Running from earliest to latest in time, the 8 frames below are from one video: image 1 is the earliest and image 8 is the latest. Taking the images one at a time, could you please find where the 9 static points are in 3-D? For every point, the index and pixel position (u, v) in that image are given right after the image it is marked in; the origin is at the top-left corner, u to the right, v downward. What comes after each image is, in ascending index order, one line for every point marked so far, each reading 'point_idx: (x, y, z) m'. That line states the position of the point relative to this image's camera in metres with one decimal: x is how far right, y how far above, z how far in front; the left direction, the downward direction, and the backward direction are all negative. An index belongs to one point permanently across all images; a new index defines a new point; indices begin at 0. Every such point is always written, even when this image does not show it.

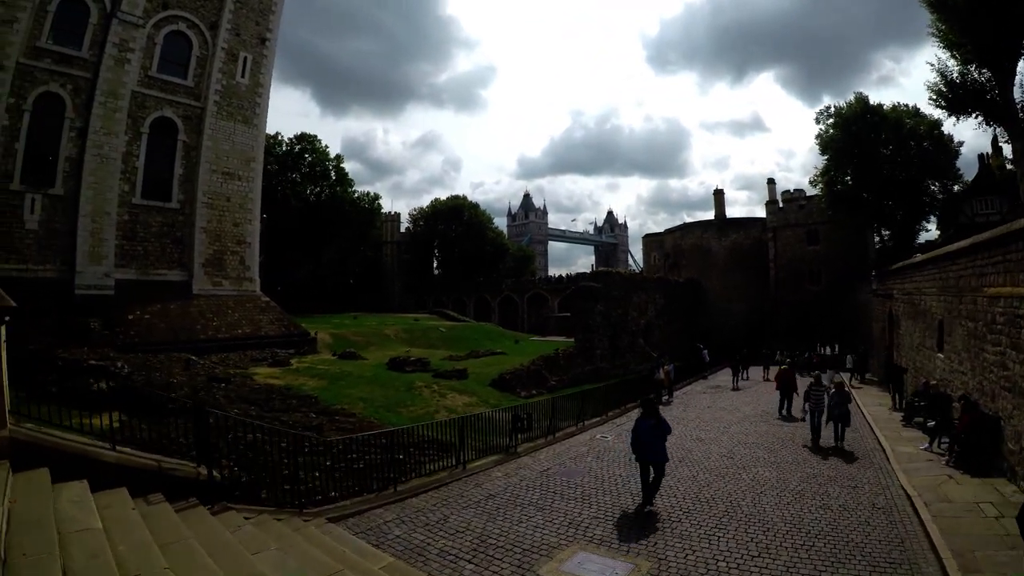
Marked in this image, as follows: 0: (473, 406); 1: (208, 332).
0: (-1.1, -3.3, +13.8) m
1: (-9.9, -1.4, +16.1) m
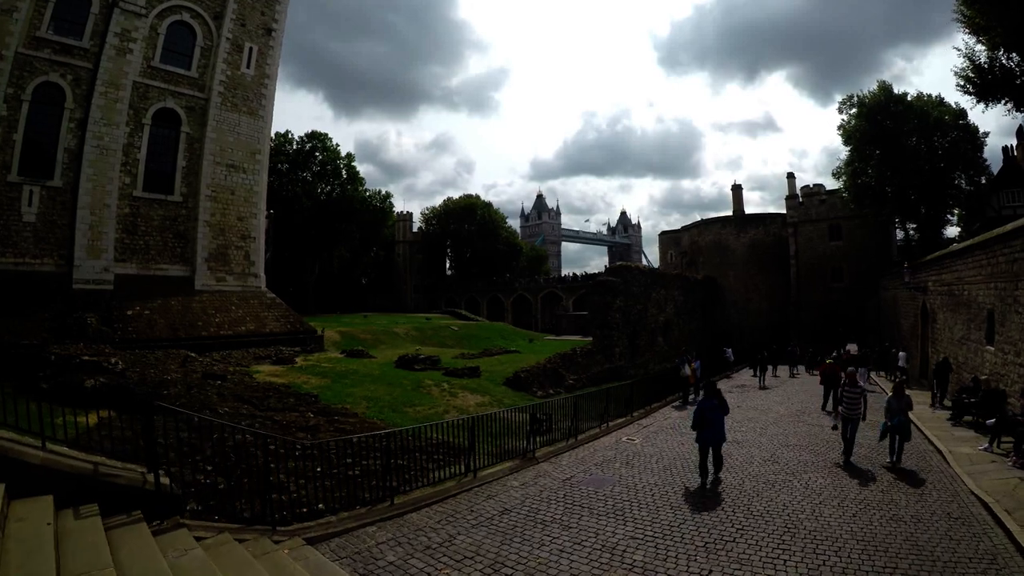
0: (-0.6, -3.1, +12.9) m
1: (-9.4, -1.2, +15.4) m
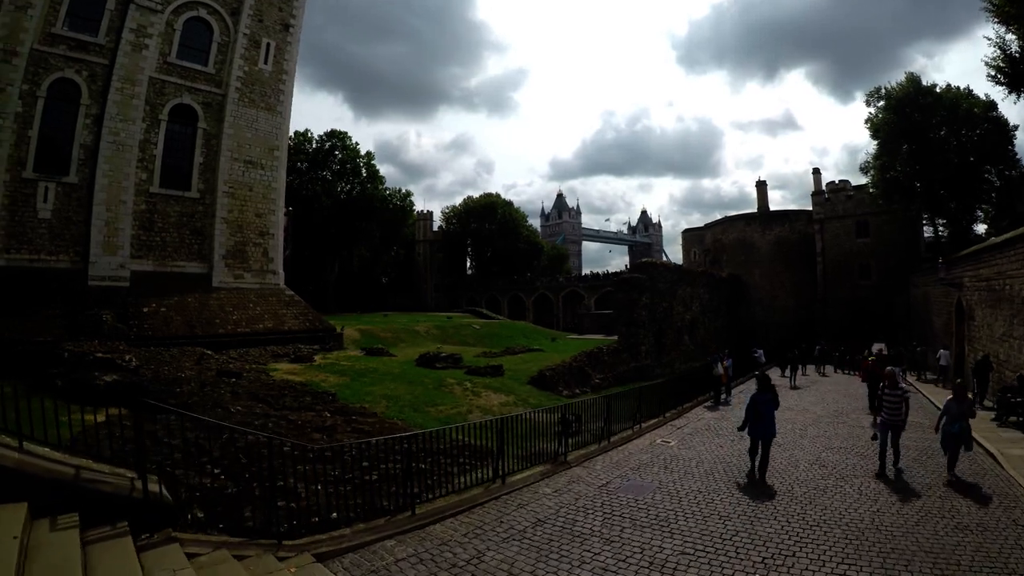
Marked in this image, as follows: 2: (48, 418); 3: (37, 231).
0: (0.0, -2.9, +12.2) m
1: (-8.7, -1.1, +15.1) m
2: (-7.9, -2.1, +8.5) m
3: (-13.7, +1.7, +14.2) m
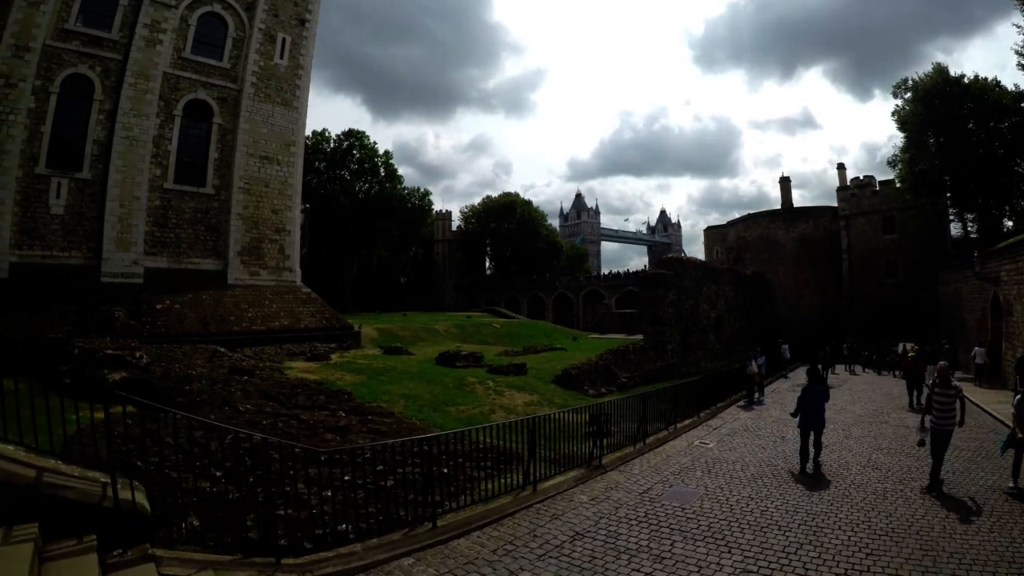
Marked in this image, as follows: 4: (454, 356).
0: (+0.6, -2.7, +11.5) m
1: (-8.0, -1.1, +14.7) m
2: (-7.4, -2.0, +8.1) m
3: (-13.1, +1.7, +14.0) m
4: (-1.8, -2.1, +15.6) m
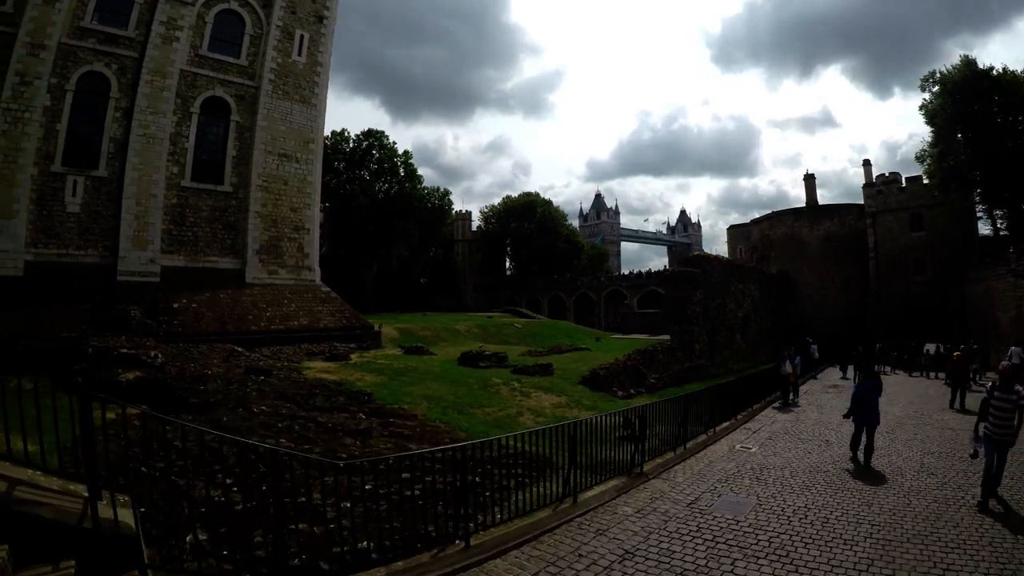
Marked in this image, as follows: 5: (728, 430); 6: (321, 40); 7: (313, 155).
0: (+1.2, -2.6, +10.9) m
1: (-7.3, -1.0, +14.4) m
2: (-6.9, -2.0, +7.7) m
3: (-12.4, +1.7, +13.9) m
4: (-1.1, -2.0, +15.1) m
5: (+4.9, -3.2, +11.2) m
6: (-7.2, +9.4, +18.8) m
7: (-7.2, +4.8, +18.0) m
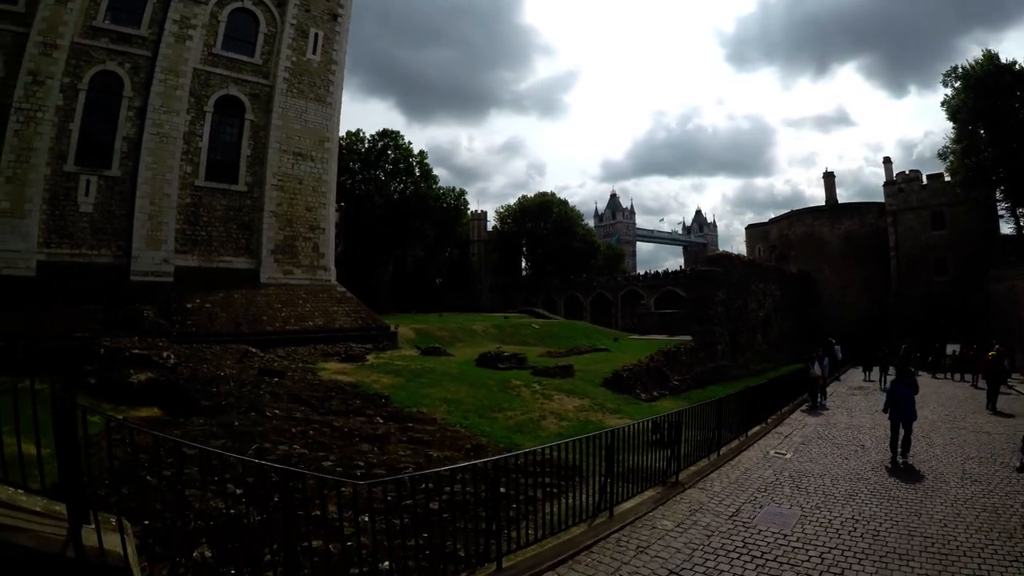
0: (+1.6, -2.6, +10.4) m
1: (-6.7, -1.0, +14.2) m
2: (-6.6, -1.9, +7.5) m
3: (-11.9, +1.7, +13.8) m
4: (-0.5, -2.0, +14.6) m
5: (+5.3, -3.2, +10.7) m
6: (-6.6, +9.4, +18.5) m
7: (-6.6, +4.8, +17.8) m
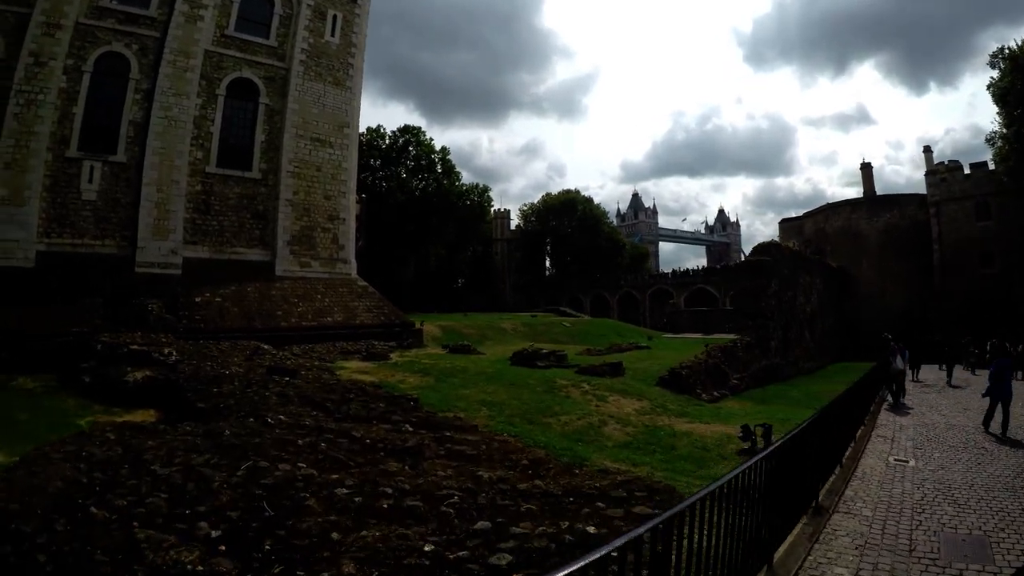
0: (+2.5, -2.3, +8.8) m
1: (-5.7, -0.8, +12.9) m
2: (-5.8, -1.7, +6.2) m
3: (-10.9, +1.8, +12.7) m
4: (+0.6, -1.7, +13.1) m
5: (+6.2, -2.8, +8.9) m
6: (-5.6, +9.6, +17.3) m
7: (-5.5, +5.0, +16.6) m
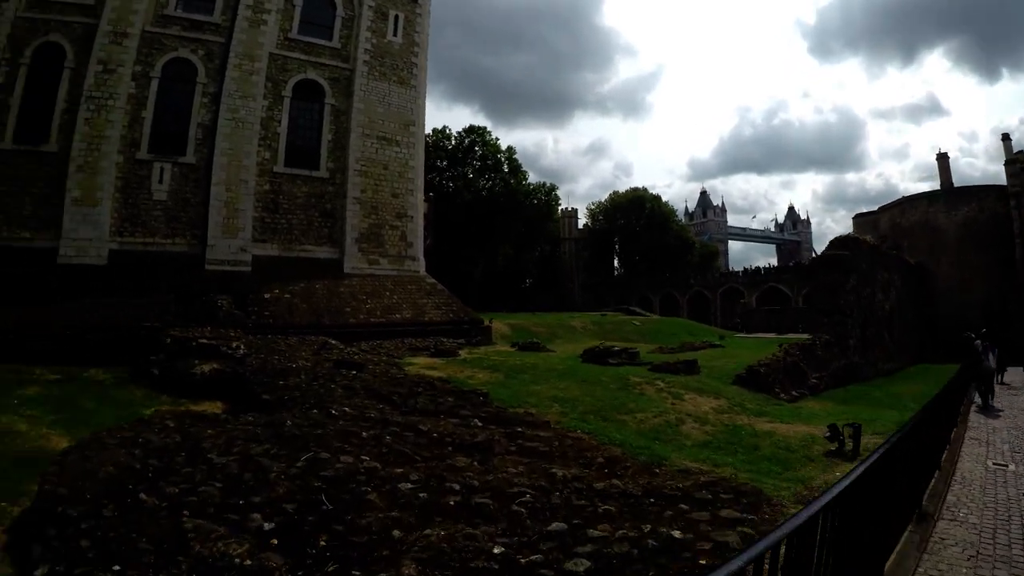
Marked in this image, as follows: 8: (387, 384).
0: (+3.7, -2.0, +7.8) m
1: (-3.9, -0.7, +13.0) m
2: (-4.9, -1.6, +6.4) m
3: (-9.1, +1.8, +13.5) m
4: (+2.4, -1.6, +12.3) m
5: (+7.4, -2.5, +7.4) m
6: (-3.3, +9.6, +17.4) m
7: (-3.3, +5.1, +16.6) m
8: (-1.8, -1.4, +7.4) m
